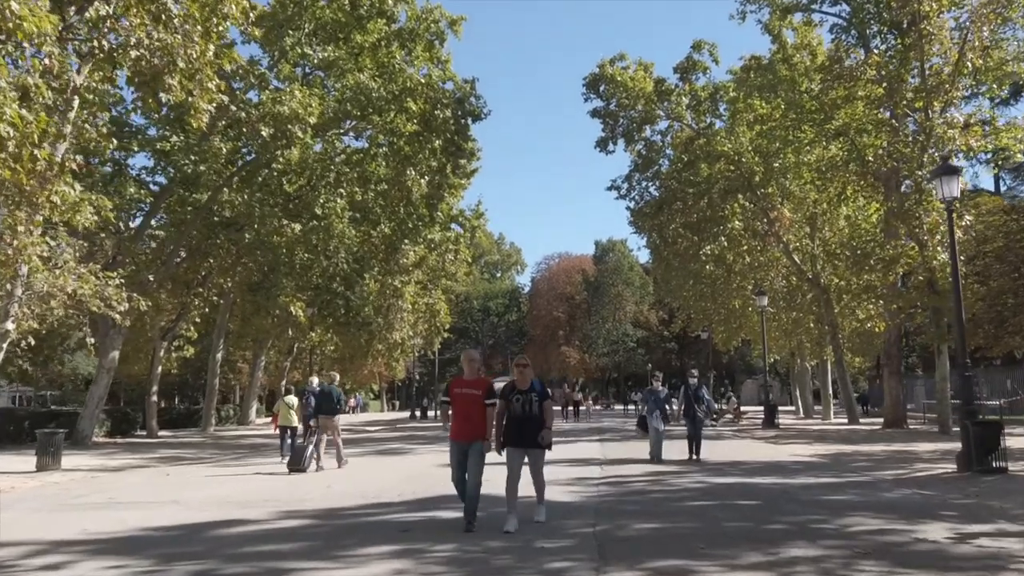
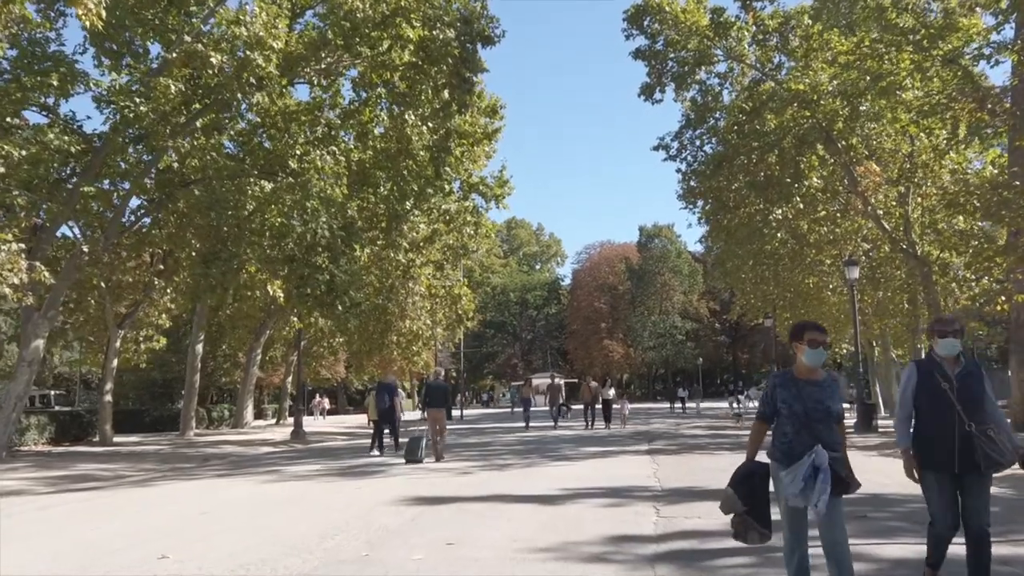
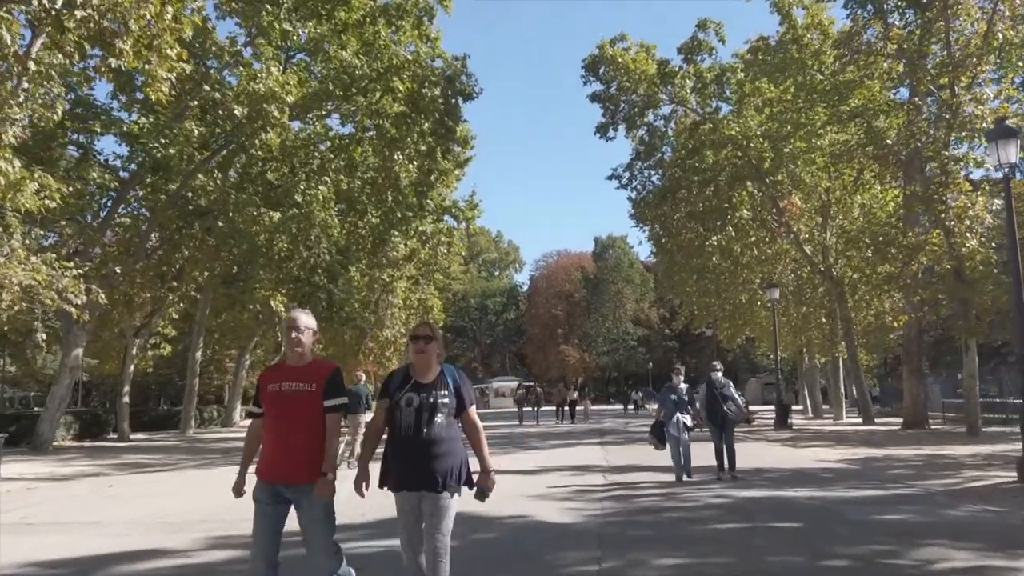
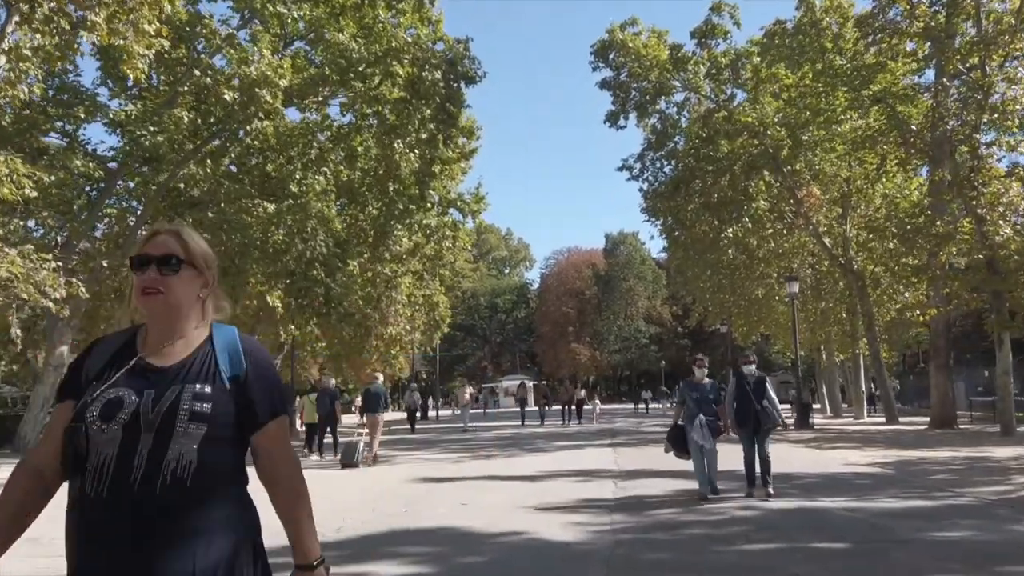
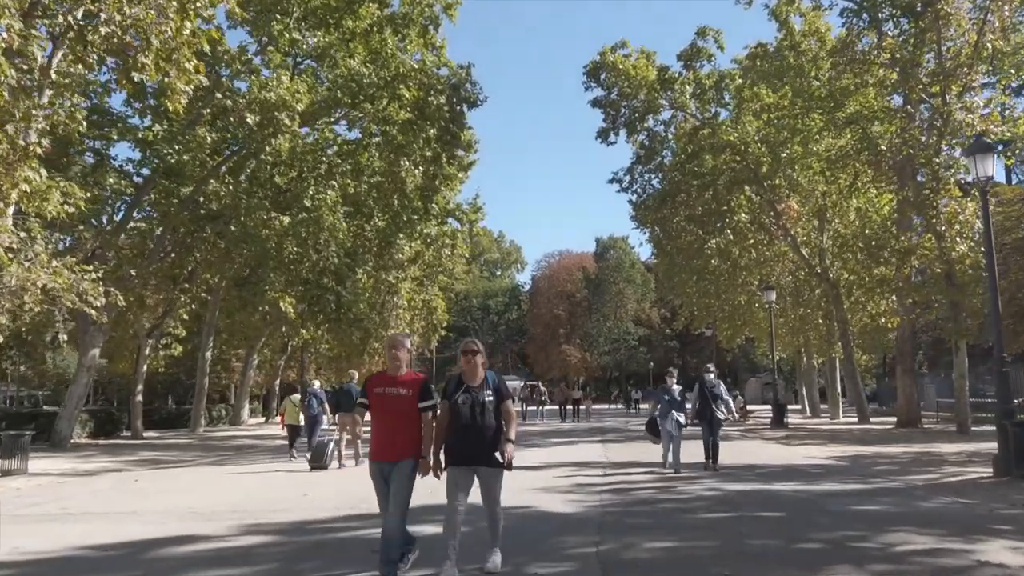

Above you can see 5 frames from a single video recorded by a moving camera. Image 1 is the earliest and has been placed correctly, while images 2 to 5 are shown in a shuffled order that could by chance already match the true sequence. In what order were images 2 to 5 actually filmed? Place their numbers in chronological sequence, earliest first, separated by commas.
5, 3, 4, 2
